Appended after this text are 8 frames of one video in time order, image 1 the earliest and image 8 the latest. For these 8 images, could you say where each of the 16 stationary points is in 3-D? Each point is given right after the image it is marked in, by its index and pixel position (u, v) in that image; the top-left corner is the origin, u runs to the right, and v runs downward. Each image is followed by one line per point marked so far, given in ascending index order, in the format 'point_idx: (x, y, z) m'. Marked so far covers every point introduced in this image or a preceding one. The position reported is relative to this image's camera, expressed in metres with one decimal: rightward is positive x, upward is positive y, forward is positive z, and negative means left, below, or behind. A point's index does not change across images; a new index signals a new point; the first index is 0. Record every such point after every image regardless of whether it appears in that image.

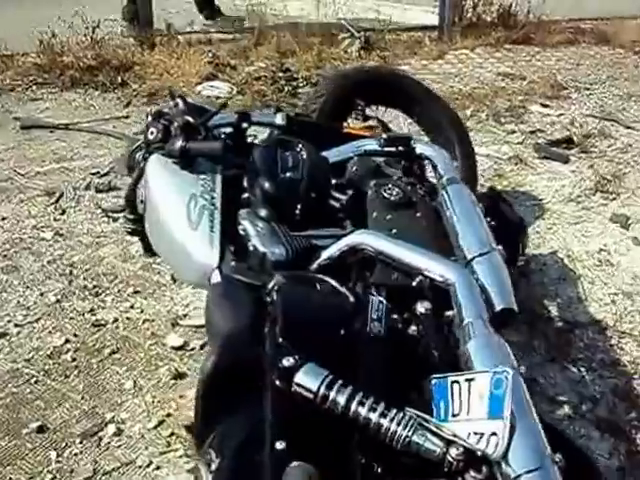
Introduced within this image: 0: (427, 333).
0: (+0.4, -0.3, +2.5) m
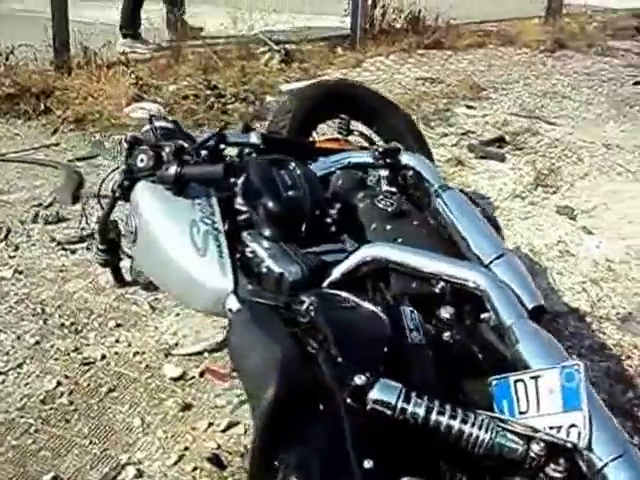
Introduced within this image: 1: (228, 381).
0: (+0.5, -0.3, +2.6) m
1: (-0.4, -0.6, +3.2) m
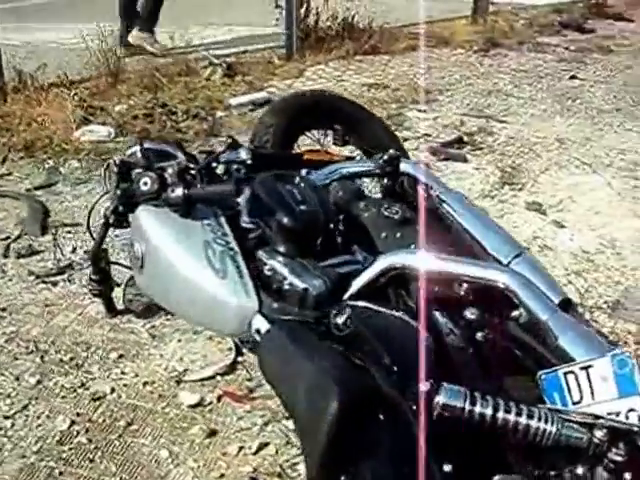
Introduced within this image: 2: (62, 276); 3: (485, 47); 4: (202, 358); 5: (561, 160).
0: (+0.6, -0.3, +2.6) m
1: (-0.3, -0.7, +3.2) m
2: (-1.3, -0.1, +4.1) m
3: (+2.0, +2.4, +9.4) m
4: (-0.5, -0.5, +3.4) m
5: (+1.9, +0.6, +6.1) m
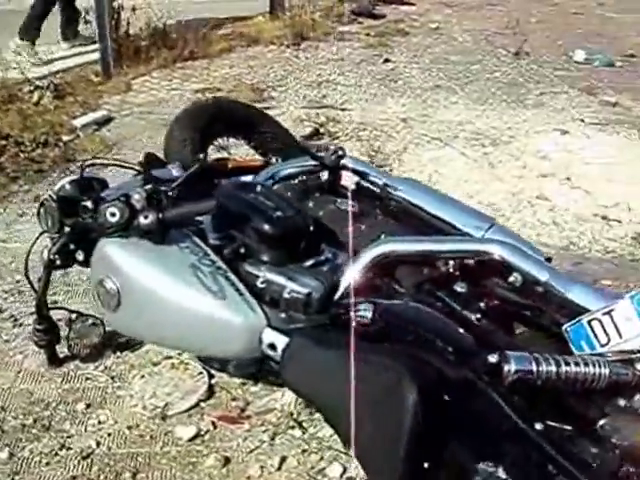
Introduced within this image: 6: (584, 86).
0: (+0.6, -0.2, +2.8) m
1: (-0.3, -0.7, +3.1) m
2: (-1.6, -0.4, +3.7) m
3: (-0.3, +2.5, +9.7) m
4: (-0.6, -0.6, +3.3) m
5: (+0.8, +0.9, +6.5) m
6: (+2.9, +1.7, +8.4) m
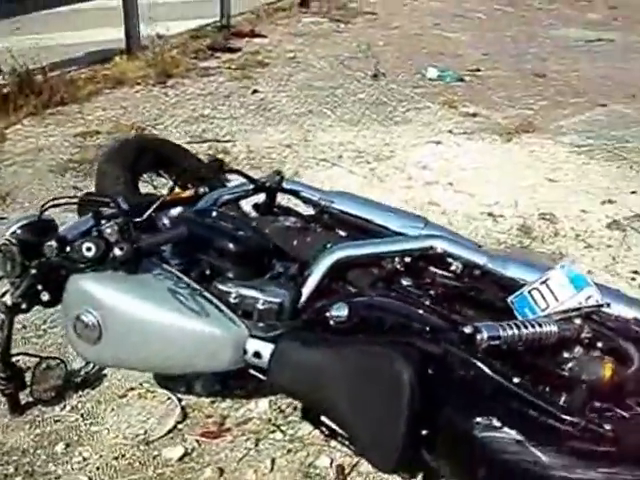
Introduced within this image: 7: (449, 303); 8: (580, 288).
0: (+0.5, -0.2, +3.1) m
1: (-0.4, -0.8, +3.2) m
2: (-1.8, -0.7, +3.6) m
3: (-2.0, +2.1, +9.8) m
4: (-0.7, -0.8, +3.3) m
5: (-0.2, +0.7, +6.8) m
6: (+1.4, +1.6, +9.1) m
7: (+0.5, -0.2, +3.0) m
8: (+0.9, -0.2, +2.8) m
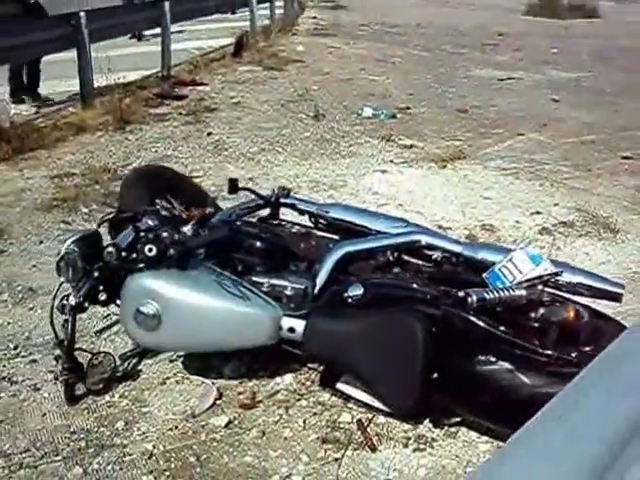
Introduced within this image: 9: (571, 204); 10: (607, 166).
0: (+0.6, -0.2, +3.9) m
1: (-0.3, -0.8, +3.8) m
2: (-1.8, -0.8, +4.1) m
3: (-2.7, +1.6, +10.4) m
4: (-0.7, -0.8, +3.9) m
5: (-0.5, +0.5, +7.5) m
6: (+0.8, +1.3, +10.1) m
7: (+0.6, -0.2, +3.8) m
8: (+1.0, -0.1, +3.6) m
9: (+2.4, +0.3, +7.3) m
10: (+3.3, +0.8, +8.8) m
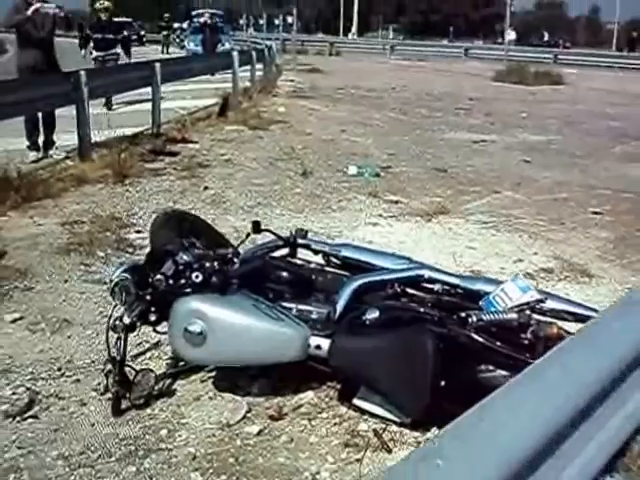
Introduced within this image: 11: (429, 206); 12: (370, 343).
0: (+0.7, -0.4, +4.5) m
1: (-0.2, -1.0, +4.4) m
2: (-1.7, -1.0, +4.5) m
3: (-2.9, +0.9, +10.9) m
4: (-0.6, -1.0, +4.4) m
5: (-0.5, 0.0, +8.1) m
6: (+0.7, +0.7, +10.8) m
7: (+0.7, -0.4, +4.4) m
8: (+1.2, -0.3, +4.2) m
9: (+2.4, -0.1, +8.0) m
10: (+3.2, +0.2, +9.5) m
11: (+1.4, +0.5, +10.1) m
12: (+0.3, -0.5, +3.9) m
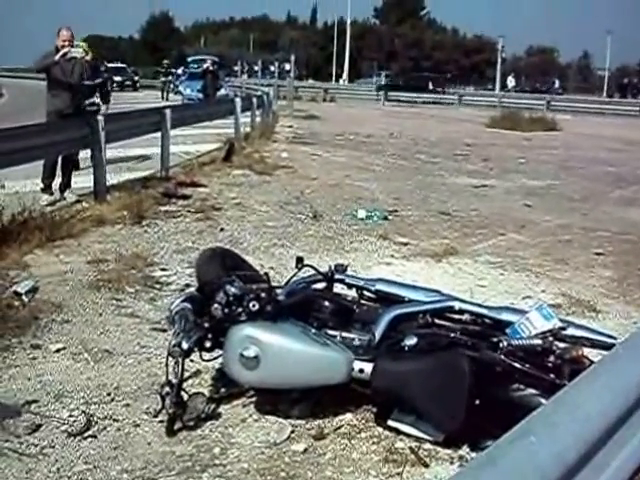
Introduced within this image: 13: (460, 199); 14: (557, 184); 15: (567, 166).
0: (+0.9, -0.6, +4.9) m
1: (0.0, -1.2, +4.7) m
2: (-1.4, -1.2, +4.9) m
3: (-2.7, +0.3, +11.4) m
4: (-0.3, -1.2, +4.8) m
5: (-0.3, -0.4, +8.5) m
6: (+0.8, +0.1, +11.2) m
7: (+0.9, -0.6, +4.8) m
8: (+1.4, -0.5, +4.6) m
9: (+2.6, -0.6, +8.4) m
10: (+3.4, -0.3, +10.0) m
11: (+1.6, -0.1, +10.5) m
12: (+0.5, -0.7, +4.3) m
13: (+2.7, +0.8, +14.7) m
14: (+5.2, +1.2, +16.7) m
15: (+6.3, +1.9, +19.7) m
